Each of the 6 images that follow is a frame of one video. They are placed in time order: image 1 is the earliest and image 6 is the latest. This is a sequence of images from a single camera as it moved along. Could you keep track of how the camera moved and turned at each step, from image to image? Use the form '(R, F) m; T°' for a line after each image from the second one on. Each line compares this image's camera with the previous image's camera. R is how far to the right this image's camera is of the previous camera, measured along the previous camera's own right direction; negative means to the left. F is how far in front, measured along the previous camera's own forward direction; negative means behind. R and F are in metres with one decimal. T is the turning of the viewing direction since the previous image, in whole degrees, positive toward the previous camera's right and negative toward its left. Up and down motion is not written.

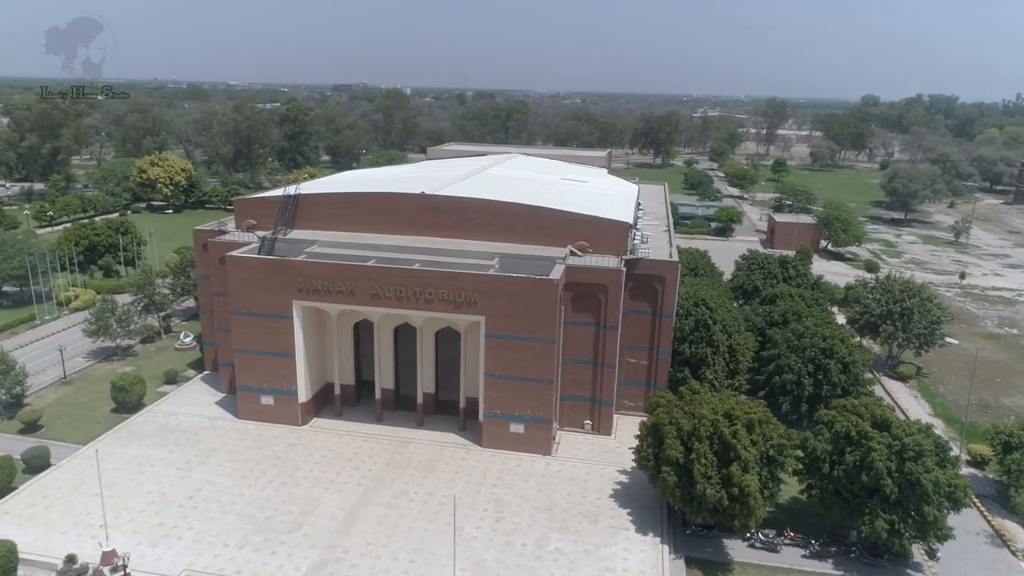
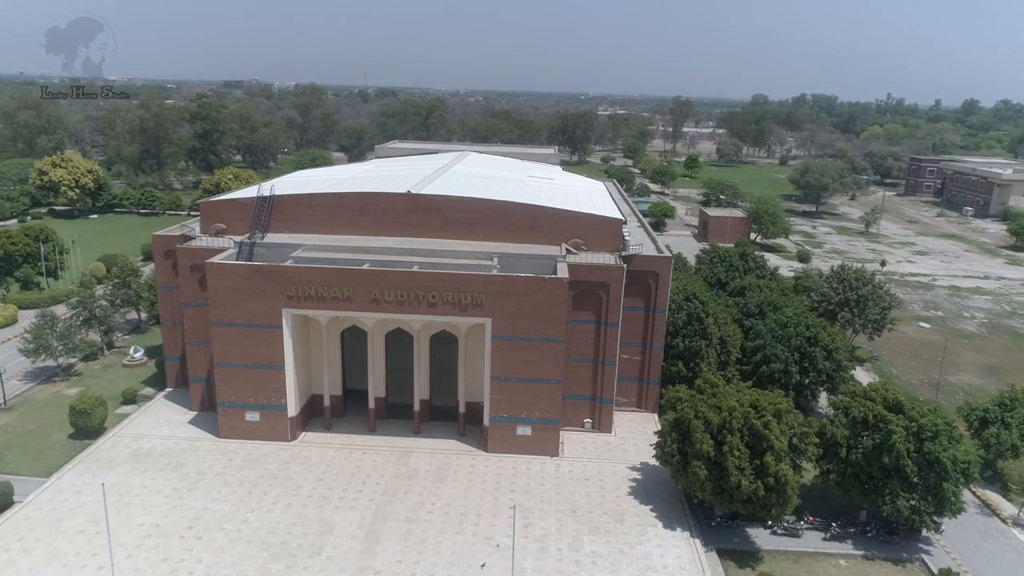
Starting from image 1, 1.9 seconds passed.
(-3.5, +0.8) m; +7°
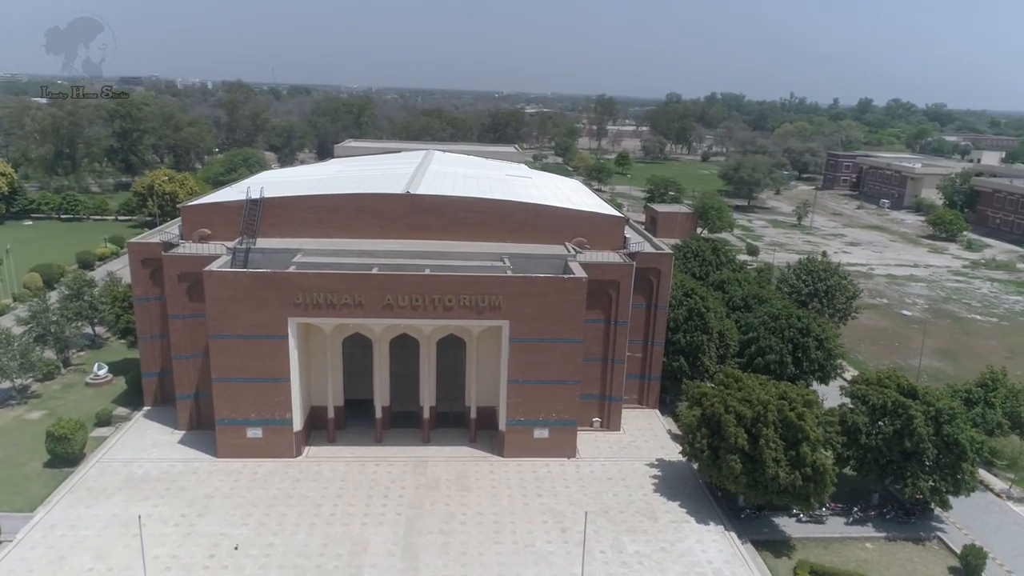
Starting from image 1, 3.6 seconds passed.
(-3.3, +0.7) m; +6°
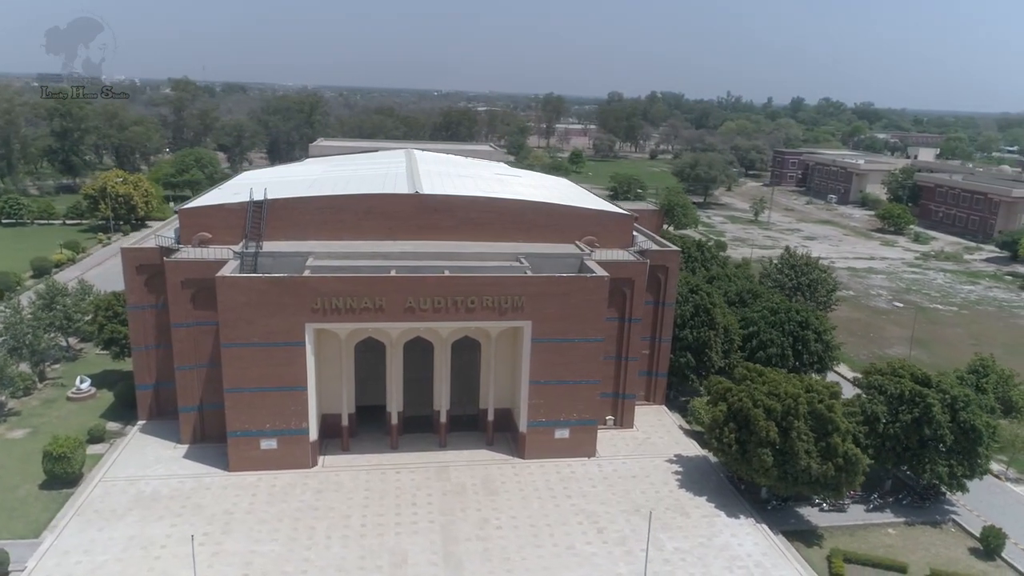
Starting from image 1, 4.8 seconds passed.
(-2.7, +0.4) m; +4°
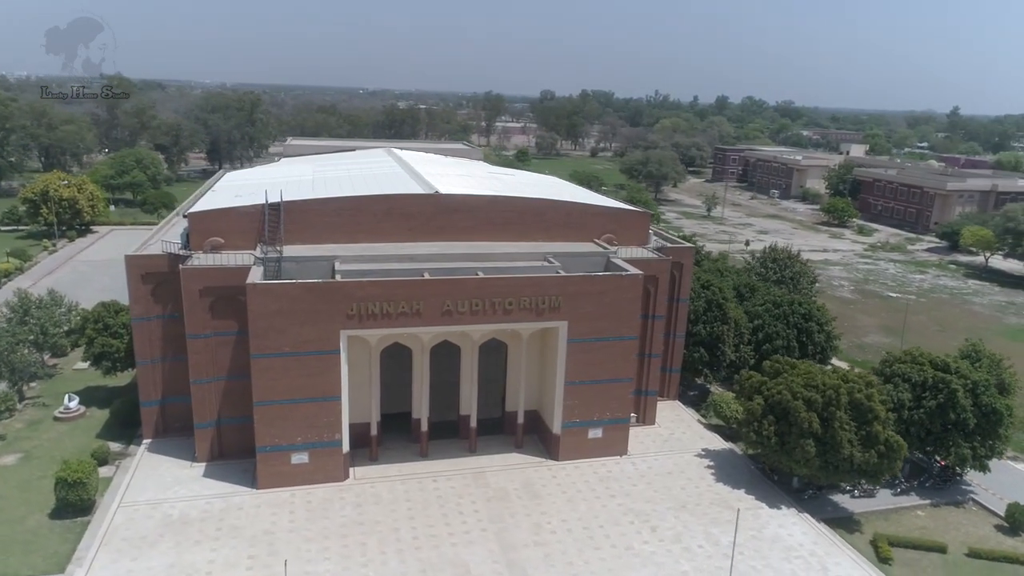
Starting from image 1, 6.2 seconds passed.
(-3.5, +0.5) m; +5°
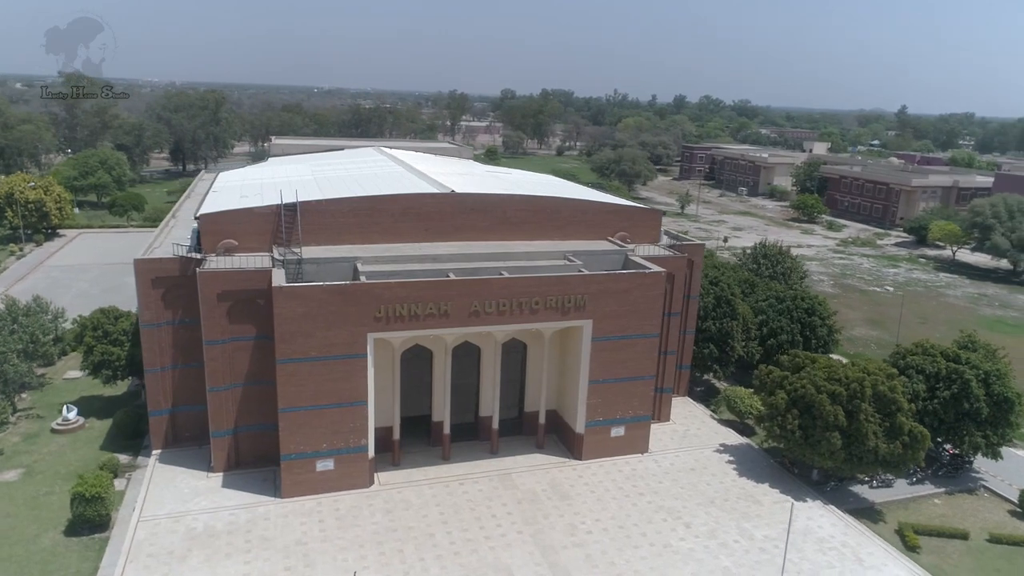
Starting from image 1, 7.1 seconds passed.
(-2.1, +0.3) m; +3°
